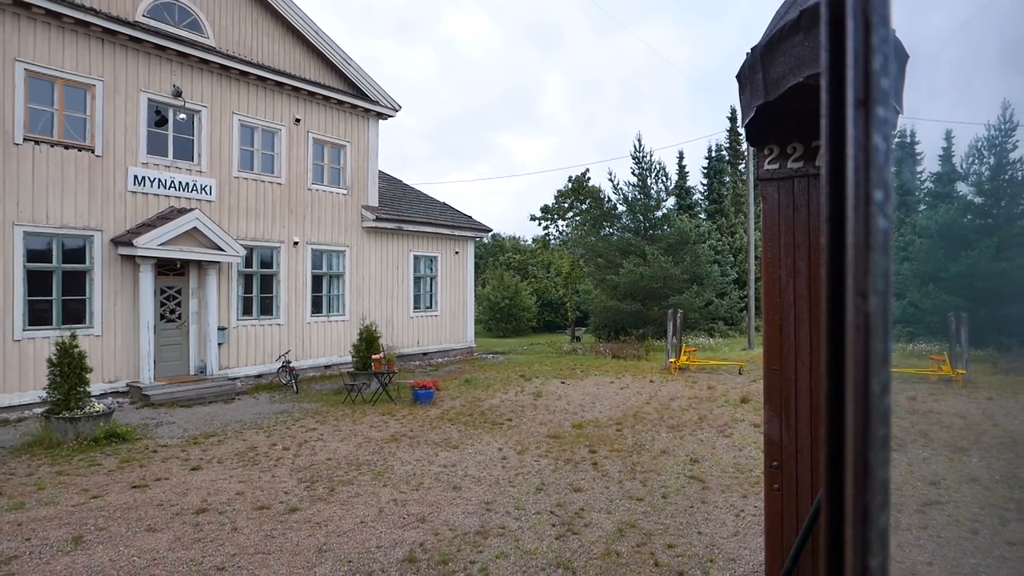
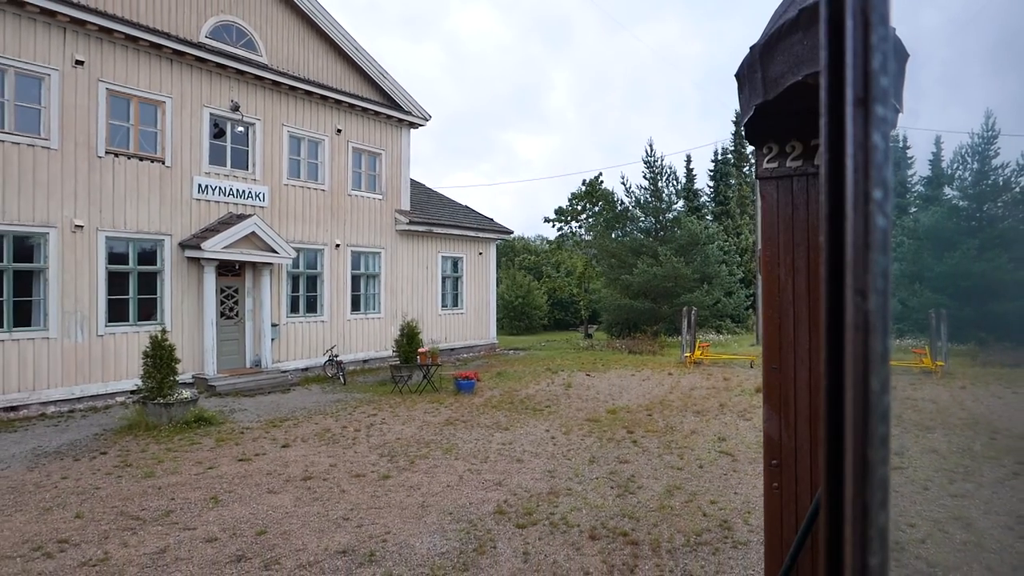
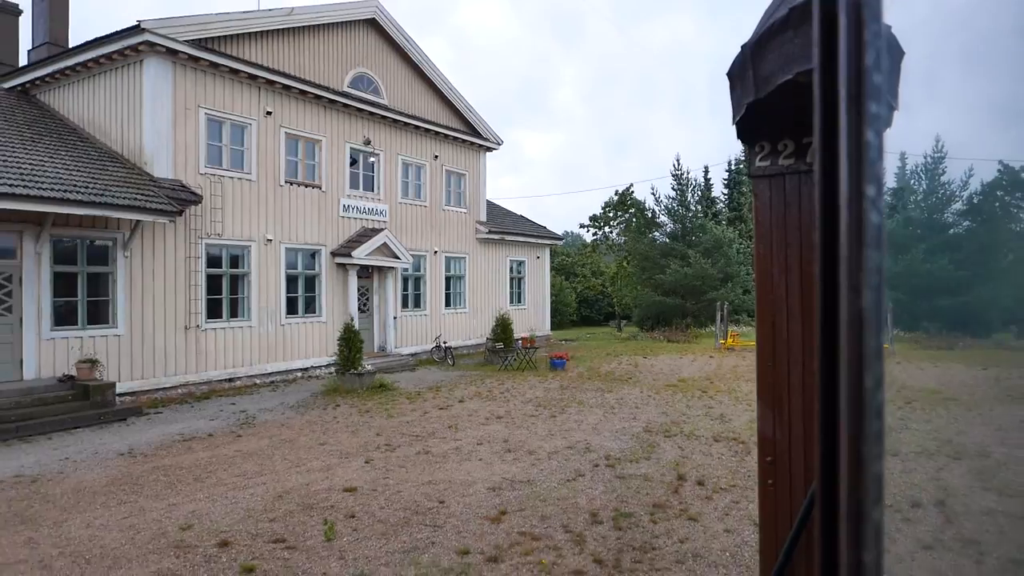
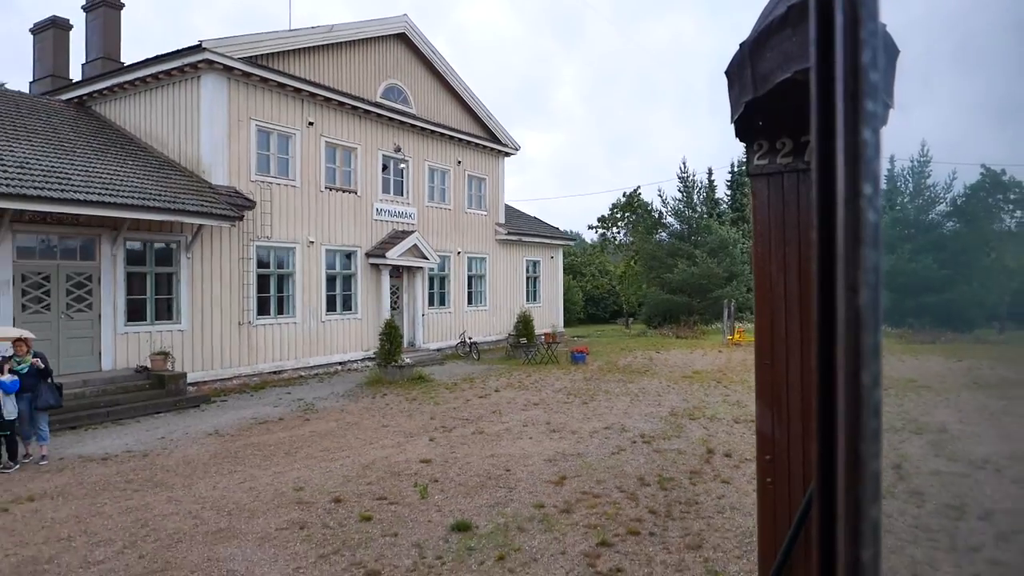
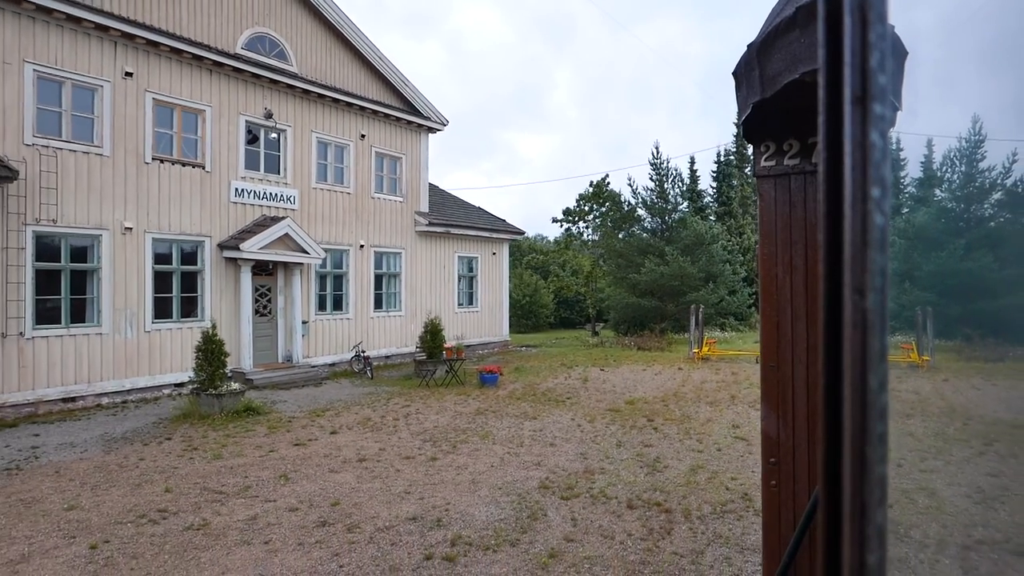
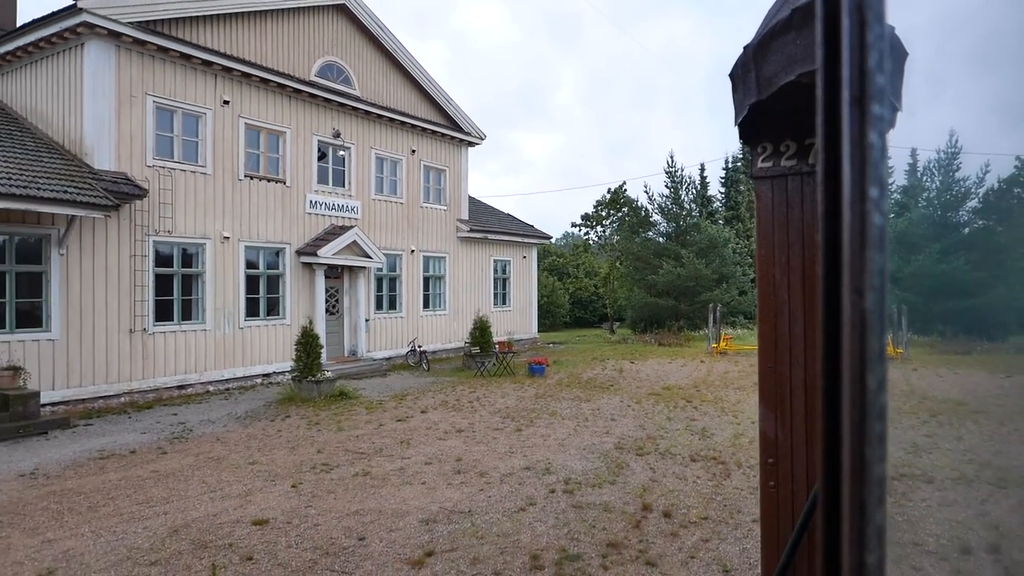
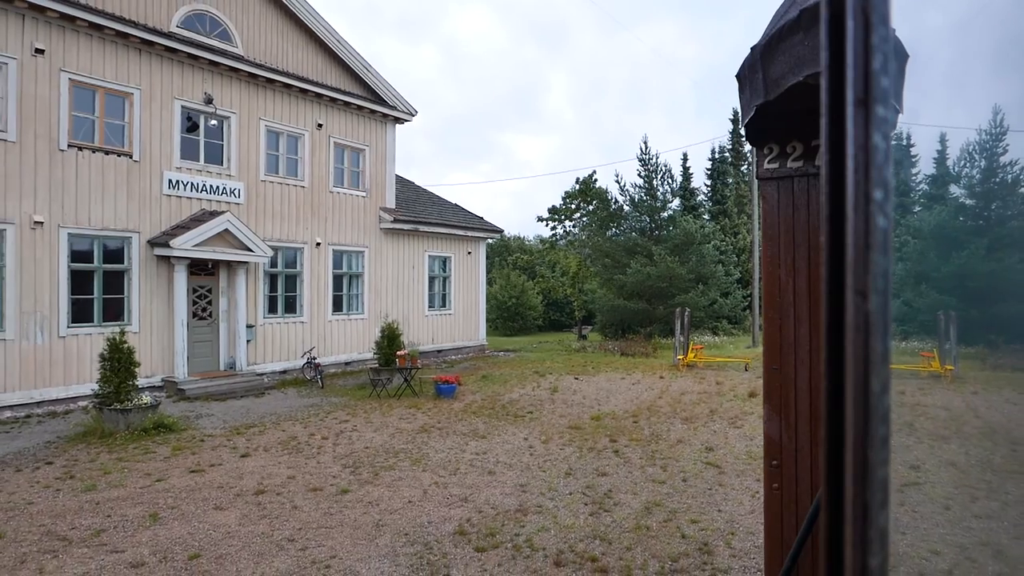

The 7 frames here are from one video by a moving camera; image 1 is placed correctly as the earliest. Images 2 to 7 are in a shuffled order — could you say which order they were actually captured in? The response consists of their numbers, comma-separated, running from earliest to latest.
7, 2, 5, 6, 3, 4
